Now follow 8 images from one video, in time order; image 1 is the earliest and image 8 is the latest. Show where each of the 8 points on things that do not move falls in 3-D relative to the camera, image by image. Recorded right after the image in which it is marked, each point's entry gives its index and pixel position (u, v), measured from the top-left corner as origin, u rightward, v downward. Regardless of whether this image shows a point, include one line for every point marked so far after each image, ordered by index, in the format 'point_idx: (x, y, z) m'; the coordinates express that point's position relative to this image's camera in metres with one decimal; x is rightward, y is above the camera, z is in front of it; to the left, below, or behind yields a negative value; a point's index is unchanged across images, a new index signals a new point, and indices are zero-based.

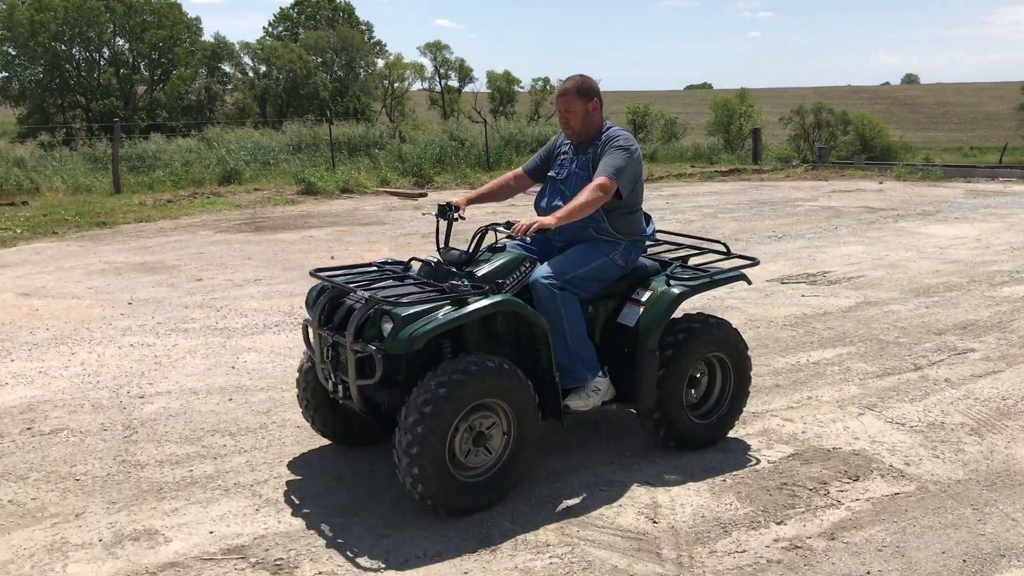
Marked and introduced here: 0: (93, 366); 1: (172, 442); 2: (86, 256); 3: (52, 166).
0: (-3.1, -0.6, +7.2) m
1: (-2.0, -0.9, +5.7) m
2: (-5.1, +0.3, +11.7) m
3: (-9.3, +2.5, +19.8) m
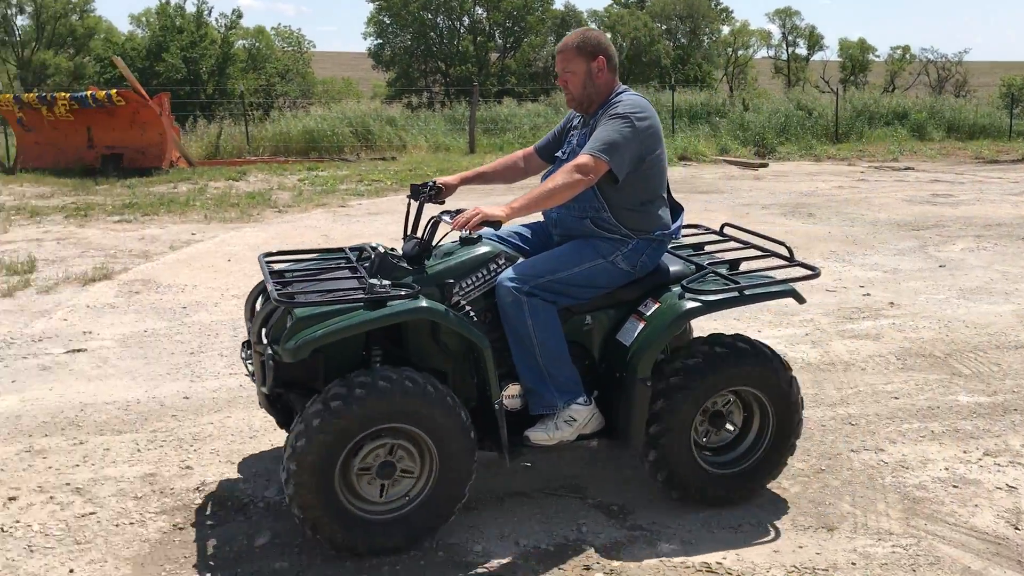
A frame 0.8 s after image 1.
0: (-0.5, -0.2, +7.8) m
1: (+0.1, -0.6, +6.1) m
2: (-0.8, +0.9, +12.8) m
3: (-2.0, +3.6, +21.6) m
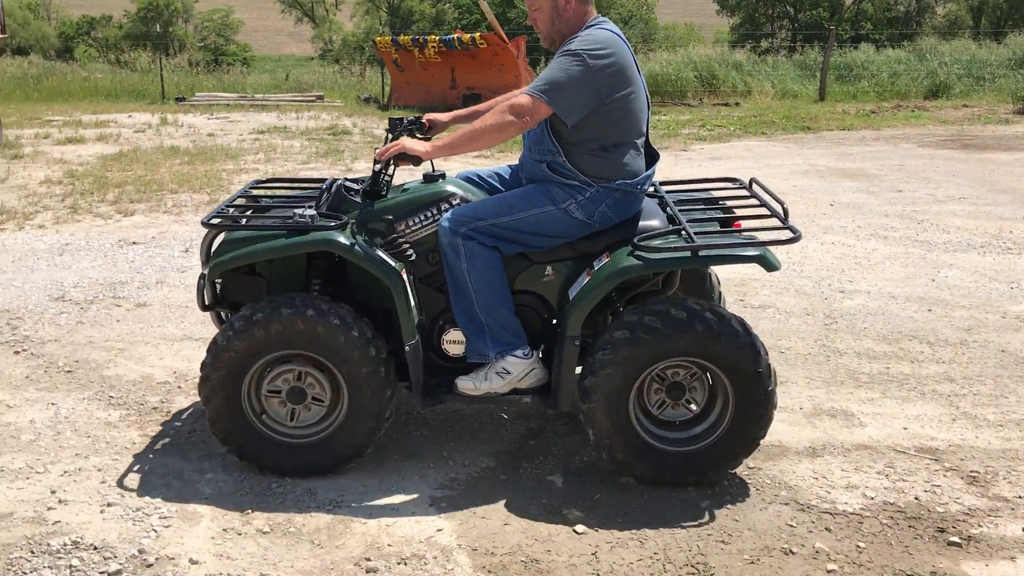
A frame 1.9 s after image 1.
0: (+2.2, +0.2, +7.7) m
1: (+2.1, -0.3, +5.9) m
2: (+3.6, +1.5, +12.4) m
3: (+5.4, +4.6, +20.9) m
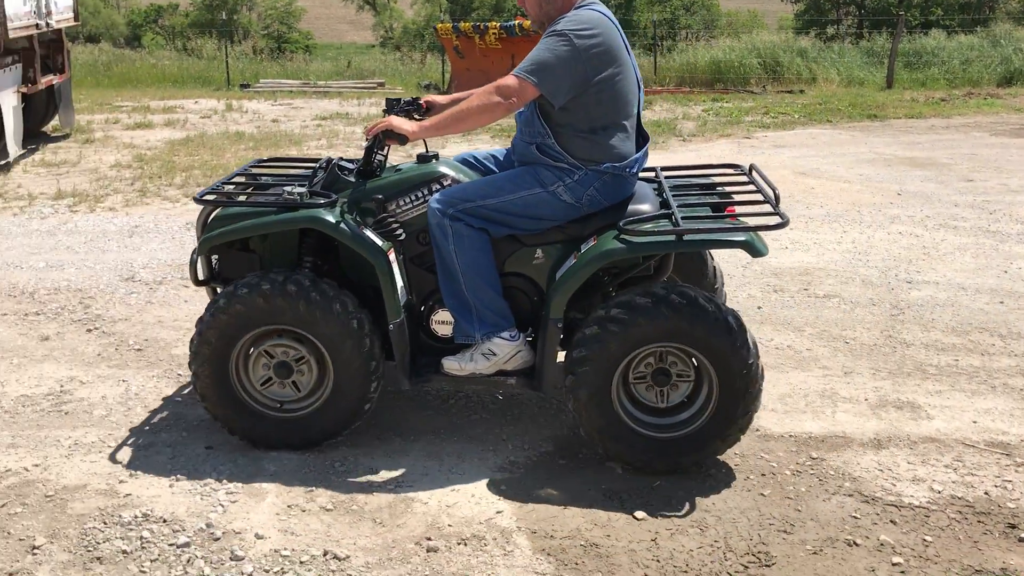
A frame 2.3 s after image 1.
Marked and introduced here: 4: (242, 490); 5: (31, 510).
0: (+2.7, +0.3, +7.5) m
1: (+2.5, -0.2, +5.7) m
2: (+4.3, +1.6, +12.1) m
3: (+6.7, +4.8, +20.5) m
4: (-1.0, -0.8, +3.8) m
5: (-1.8, -0.8, +3.6) m
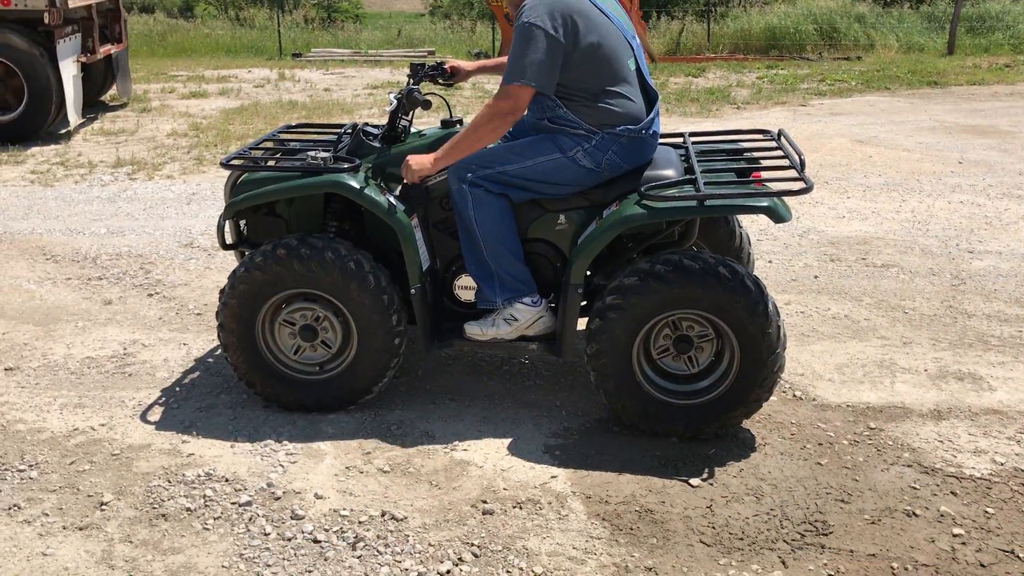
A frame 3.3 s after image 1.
0: (+3.1, +0.5, +7.4) m
1: (+2.8, -0.1, +5.6) m
2: (+4.9, +2.0, +11.8) m
3: (+7.8, +5.4, +20.0) m
4: (-0.8, -0.6, +3.8) m
5: (-1.6, -0.7, +3.7) m
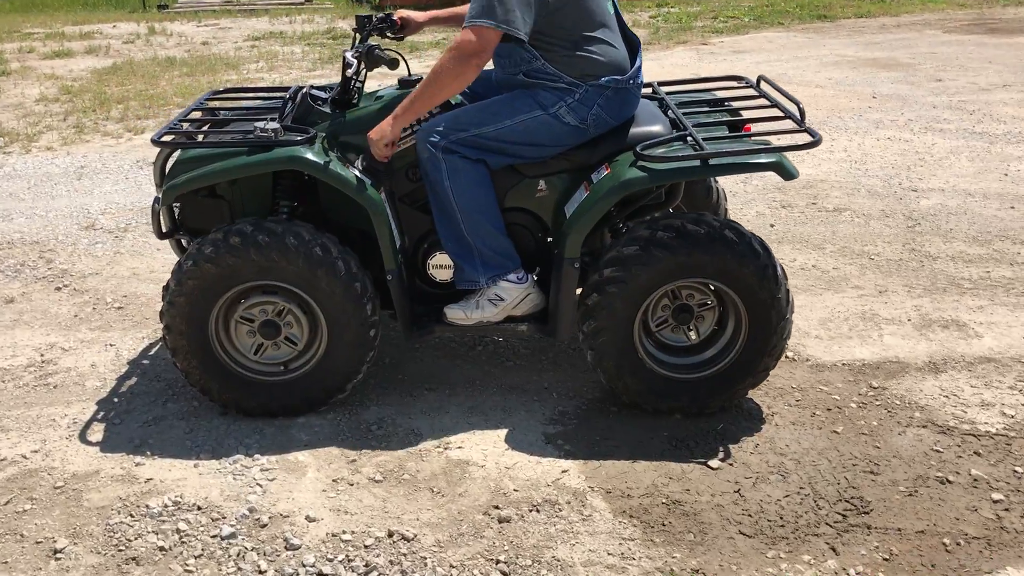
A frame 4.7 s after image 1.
0: (+2.6, +1.0, +7.3) m
1: (+2.5, +0.3, +5.5) m
2: (+3.8, +2.8, +11.9) m
3: (+5.4, +6.8, +20.1) m
4: (-0.8, -0.6, +3.4) m
5: (-1.5, -0.7, +3.2) m
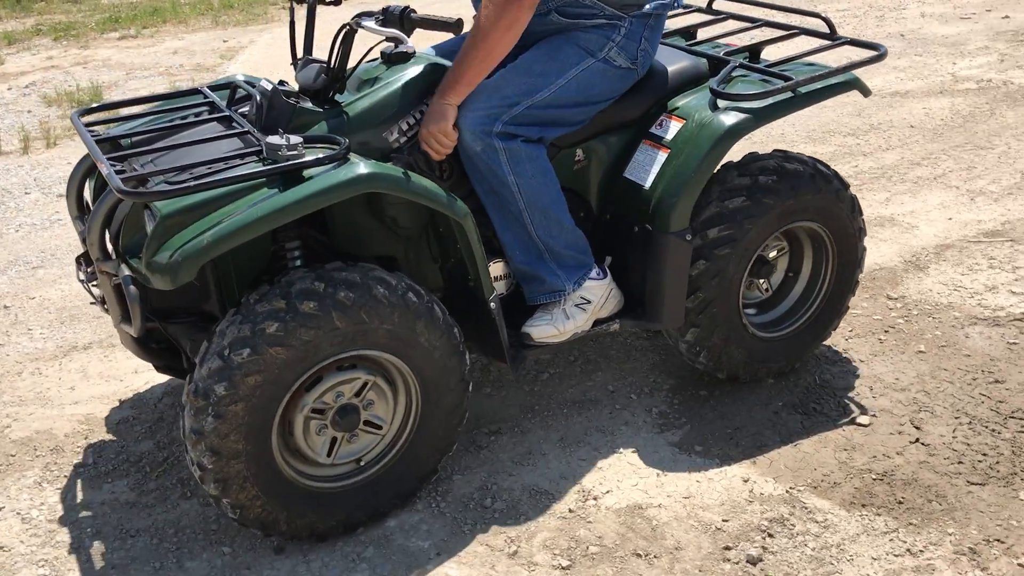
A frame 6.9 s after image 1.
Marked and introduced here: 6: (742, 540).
0: (+0.8, +1.5, +7.2) m
1: (+1.7, +0.9, +5.7) m
2: (-0.4, +3.5, +11.7) m
3: (-3.2, +7.7, +19.5) m
4: (-0.2, -0.8, +2.5) m
5: (-0.7, -1.0, +2.0) m
6: (+0.6, -0.7, +2.7) m
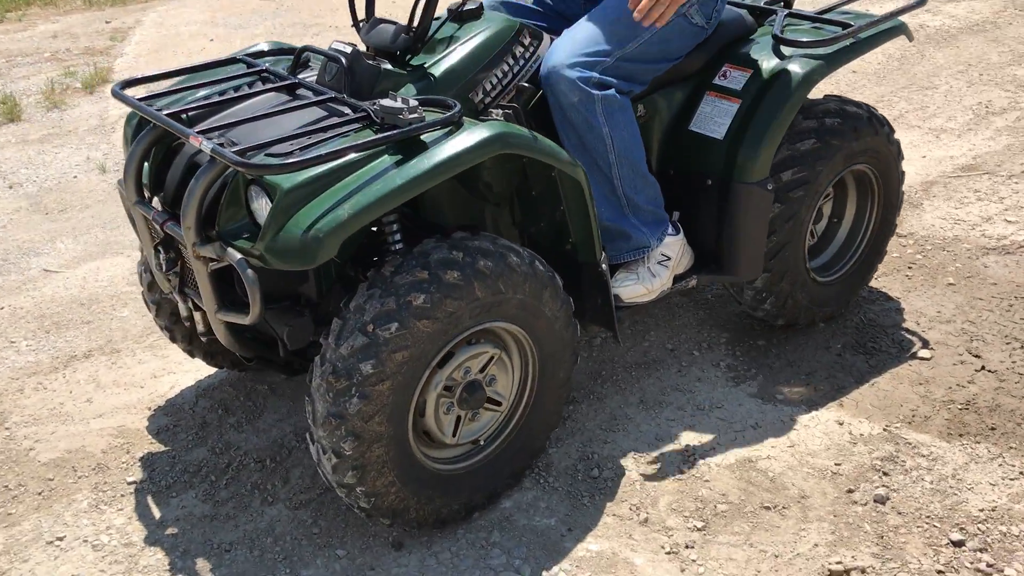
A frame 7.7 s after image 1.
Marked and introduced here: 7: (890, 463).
0: (+0.3, +1.8, +7.2) m
1: (+1.4, +1.2, +5.8) m
2: (-1.7, +3.8, +11.4) m
3: (-5.9, +7.9, +18.5) m
4: (+0.2, -0.7, +2.4) m
5: (-0.3, -1.0, +1.9) m
6: (+0.9, -0.5, +2.7) m
7: (+1.0, -0.5, +2.7) m
